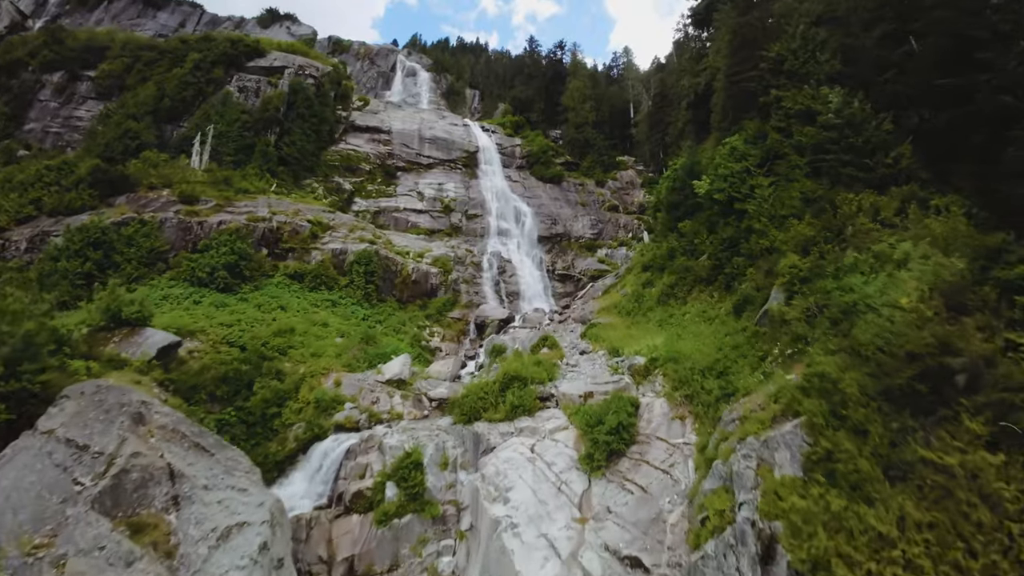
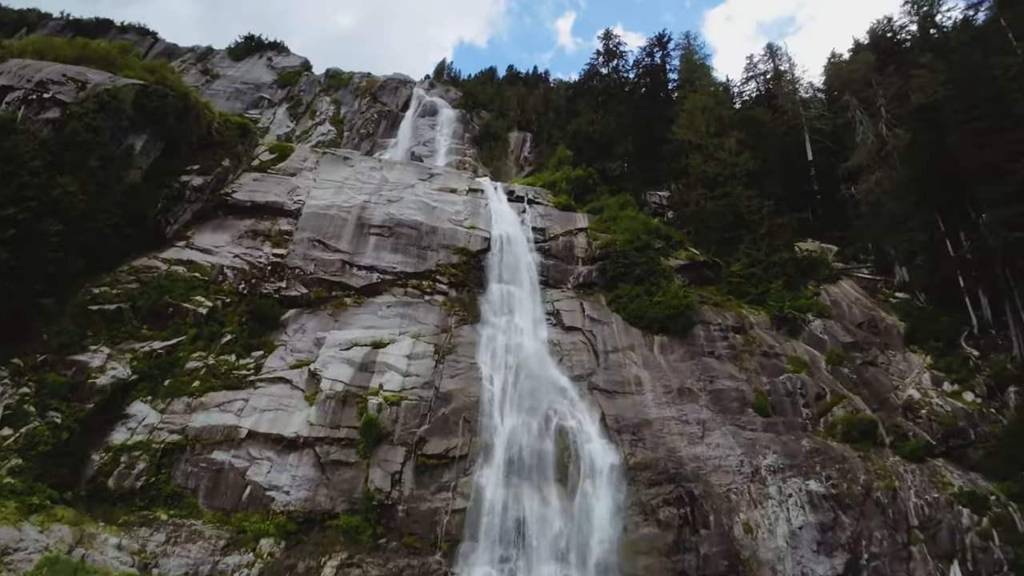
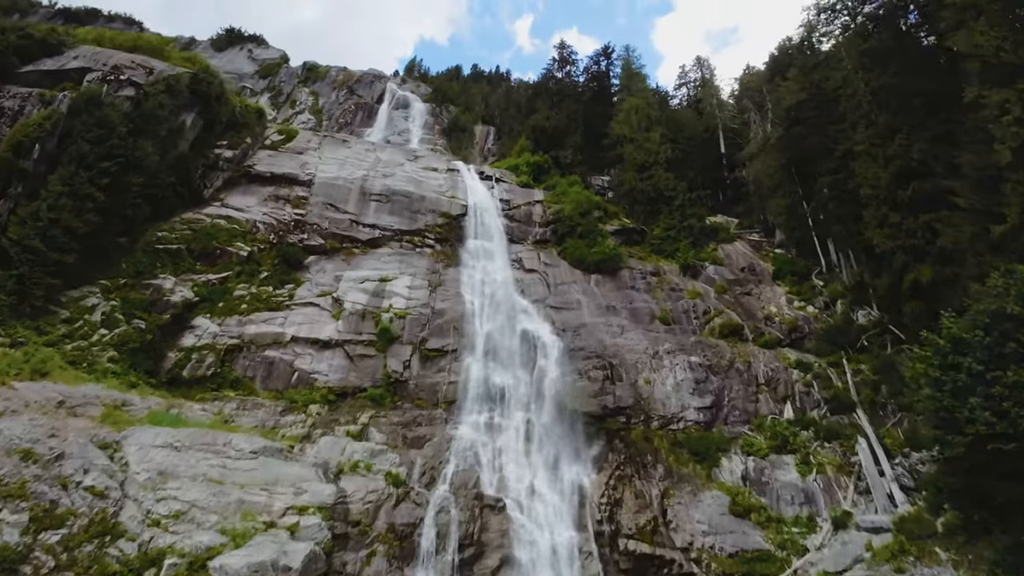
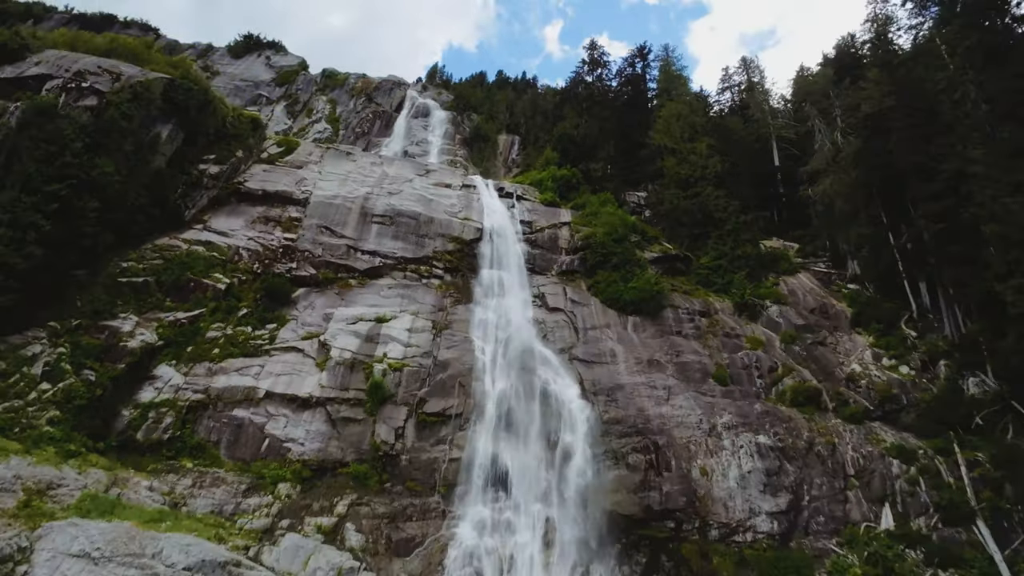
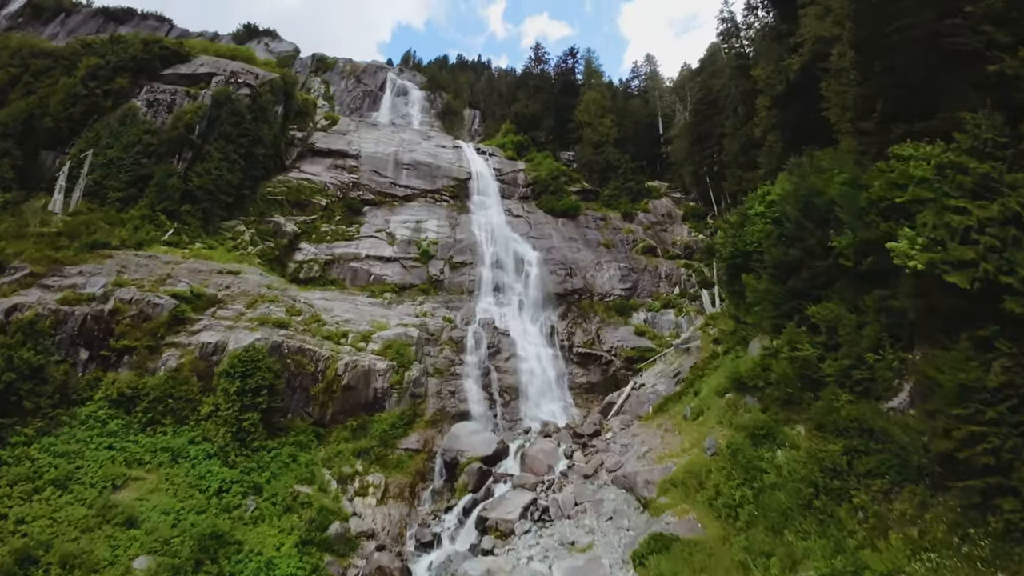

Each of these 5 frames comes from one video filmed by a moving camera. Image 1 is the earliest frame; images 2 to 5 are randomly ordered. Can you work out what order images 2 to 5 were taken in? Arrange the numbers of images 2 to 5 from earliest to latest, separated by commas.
5, 3, 4, 2
